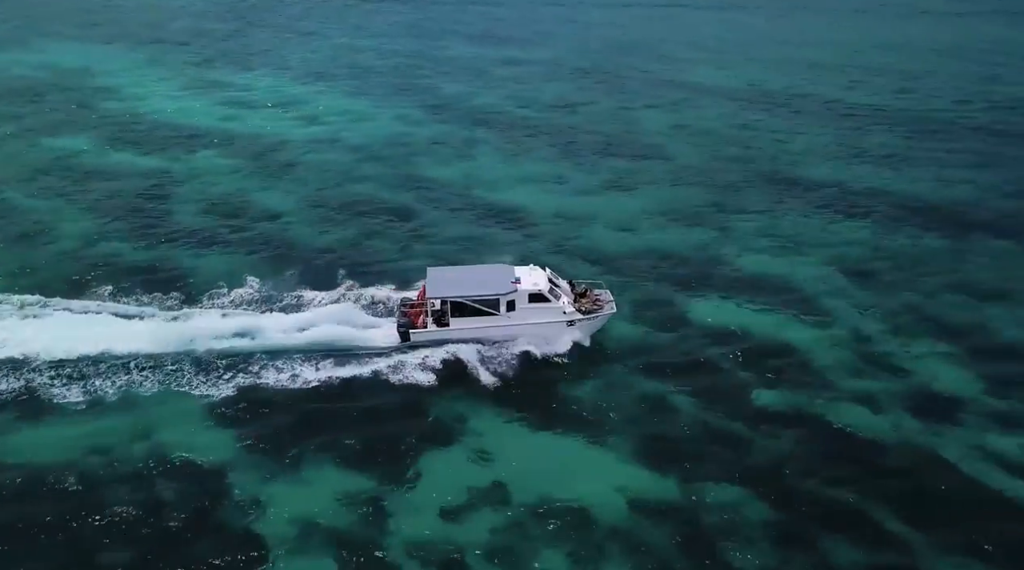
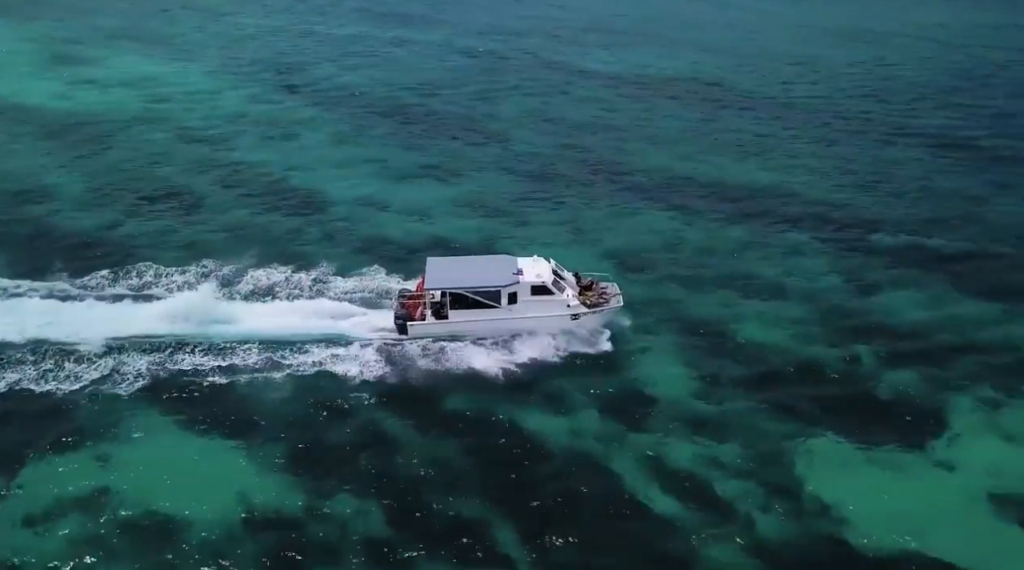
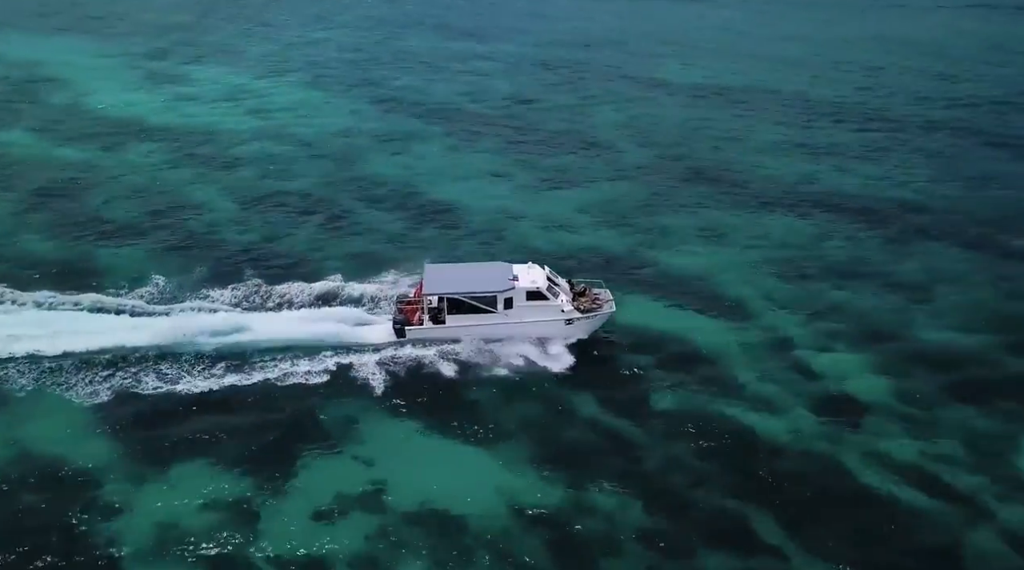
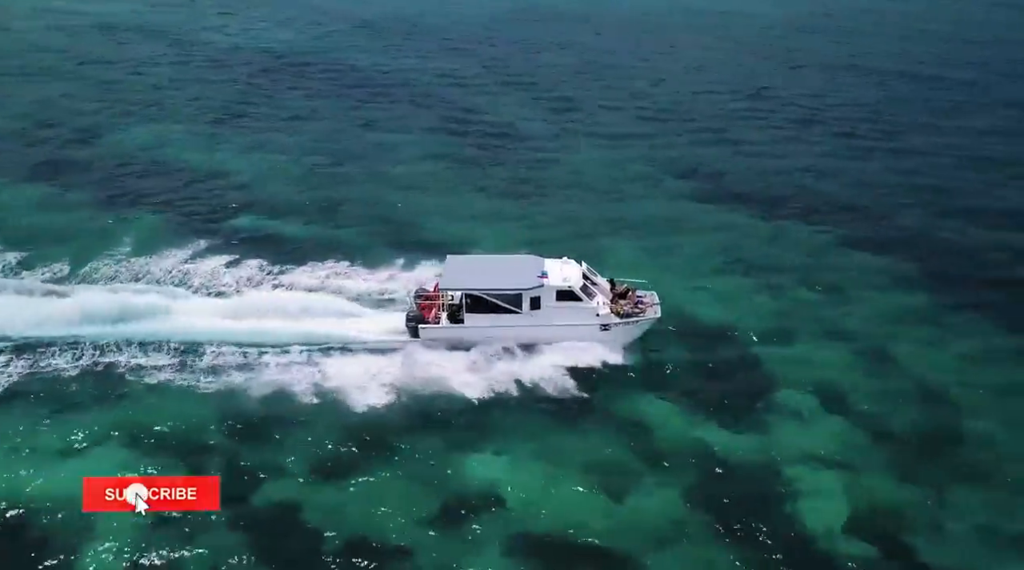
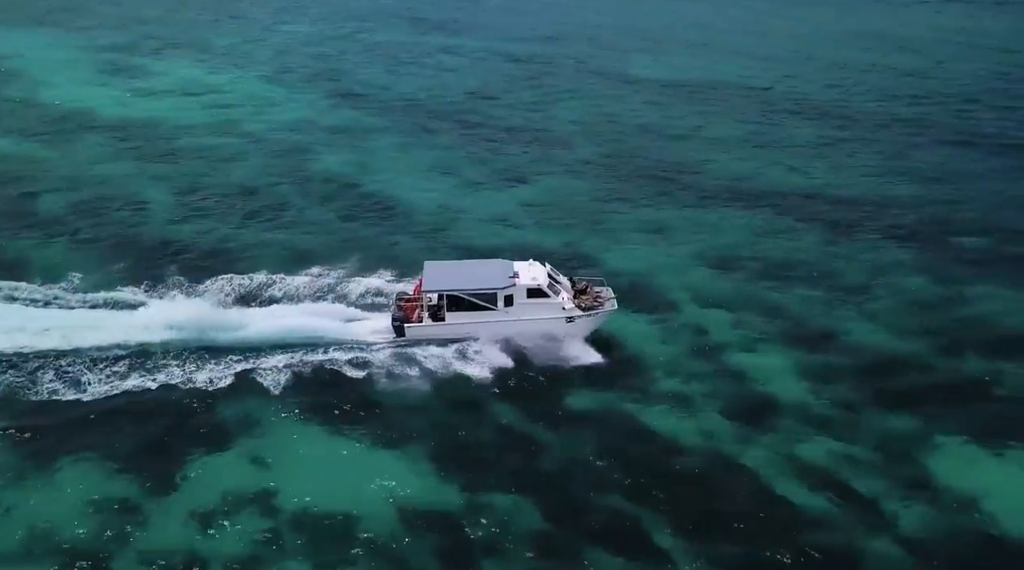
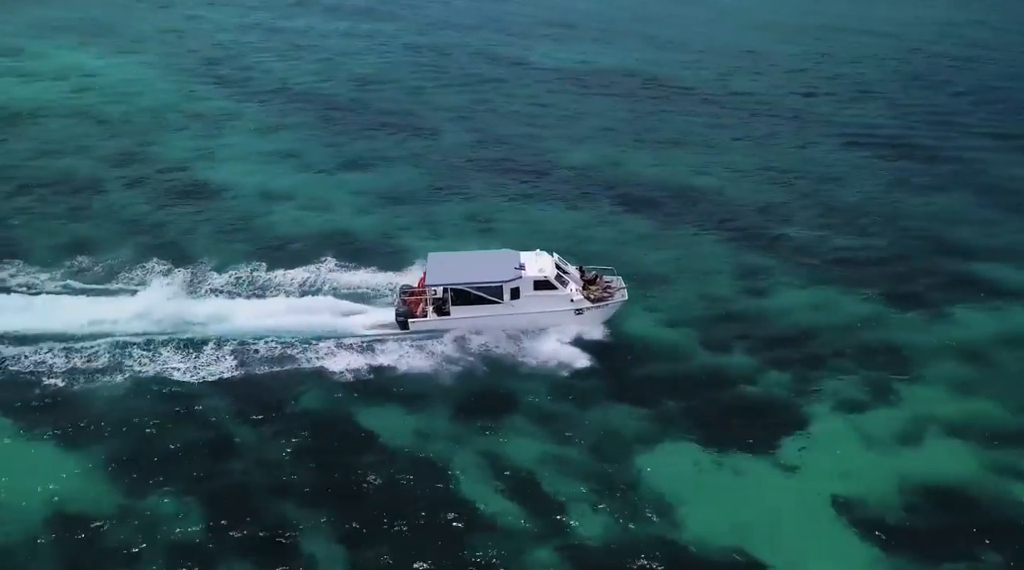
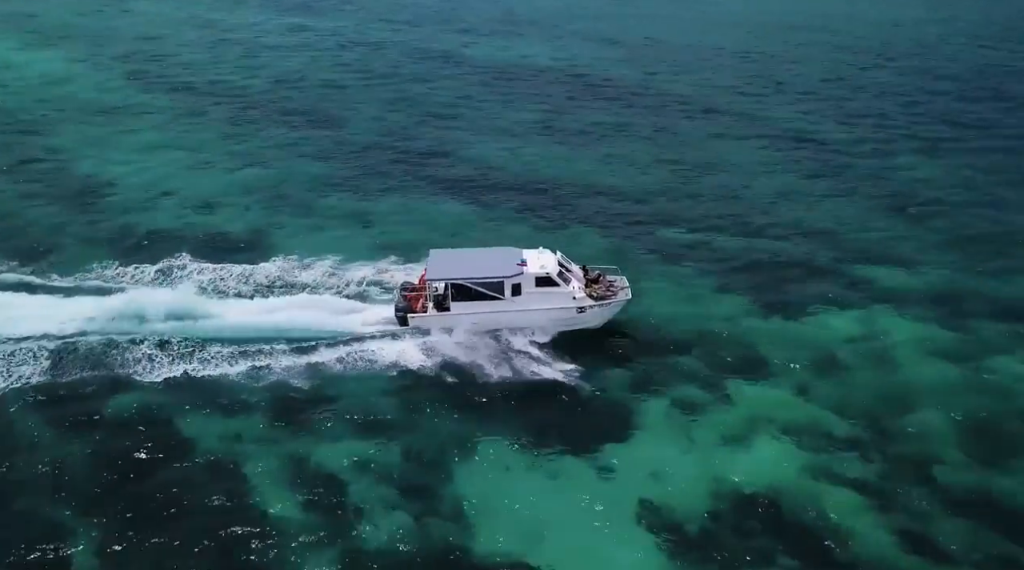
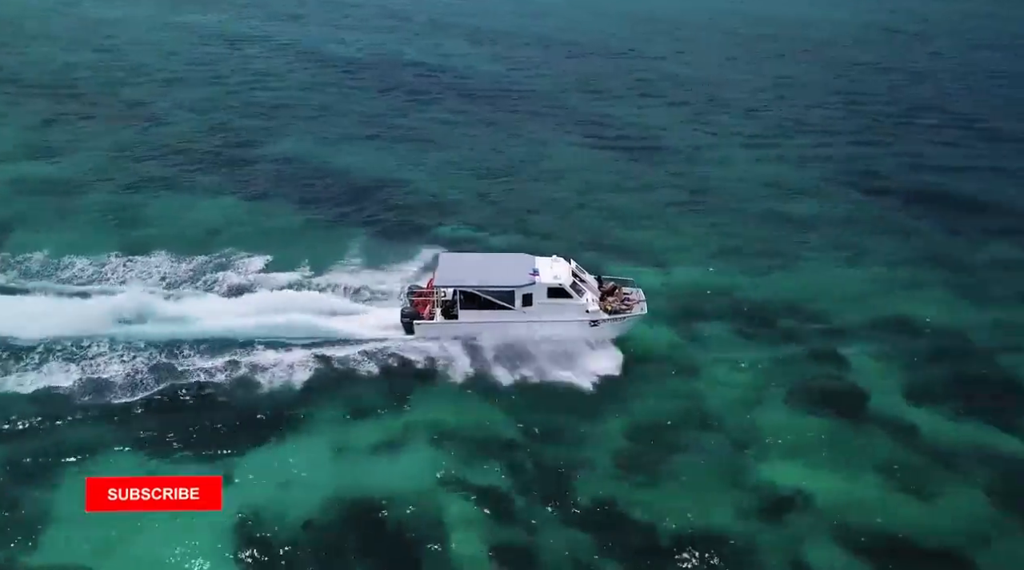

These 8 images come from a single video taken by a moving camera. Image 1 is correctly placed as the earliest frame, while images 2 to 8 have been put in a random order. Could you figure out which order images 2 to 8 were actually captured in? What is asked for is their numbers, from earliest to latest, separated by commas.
3, 5, 2, 6, 7, 8, 4
